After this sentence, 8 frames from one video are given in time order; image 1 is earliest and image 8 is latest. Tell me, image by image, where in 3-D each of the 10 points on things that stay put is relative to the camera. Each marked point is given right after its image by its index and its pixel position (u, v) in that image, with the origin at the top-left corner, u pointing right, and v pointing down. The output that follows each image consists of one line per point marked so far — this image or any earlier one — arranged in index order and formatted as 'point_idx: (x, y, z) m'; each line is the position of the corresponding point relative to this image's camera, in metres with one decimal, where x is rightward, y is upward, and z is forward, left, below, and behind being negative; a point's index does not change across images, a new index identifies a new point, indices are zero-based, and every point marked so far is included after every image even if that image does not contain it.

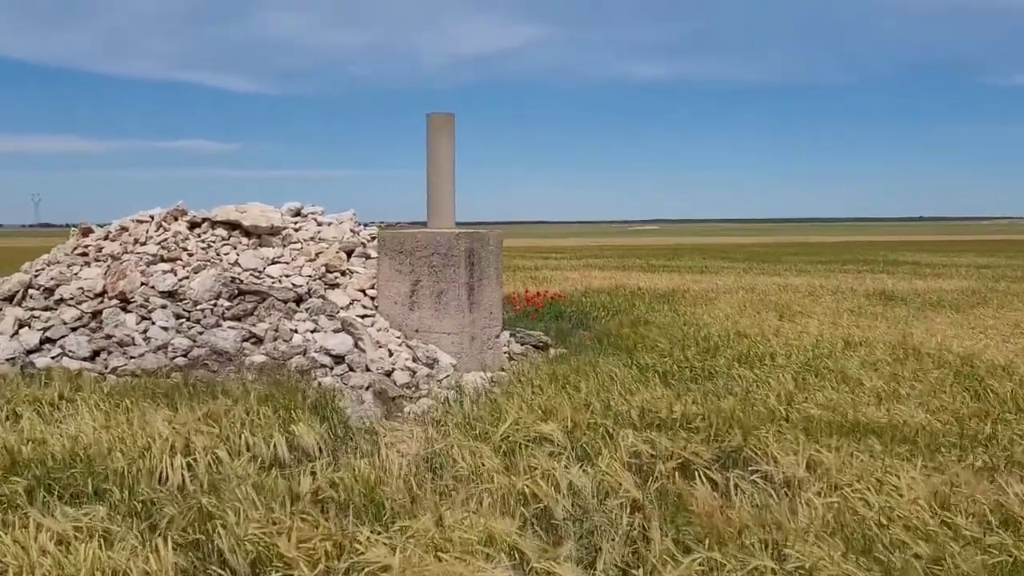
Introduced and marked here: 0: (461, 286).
0: (-0.5, 0.0, +8.7) m
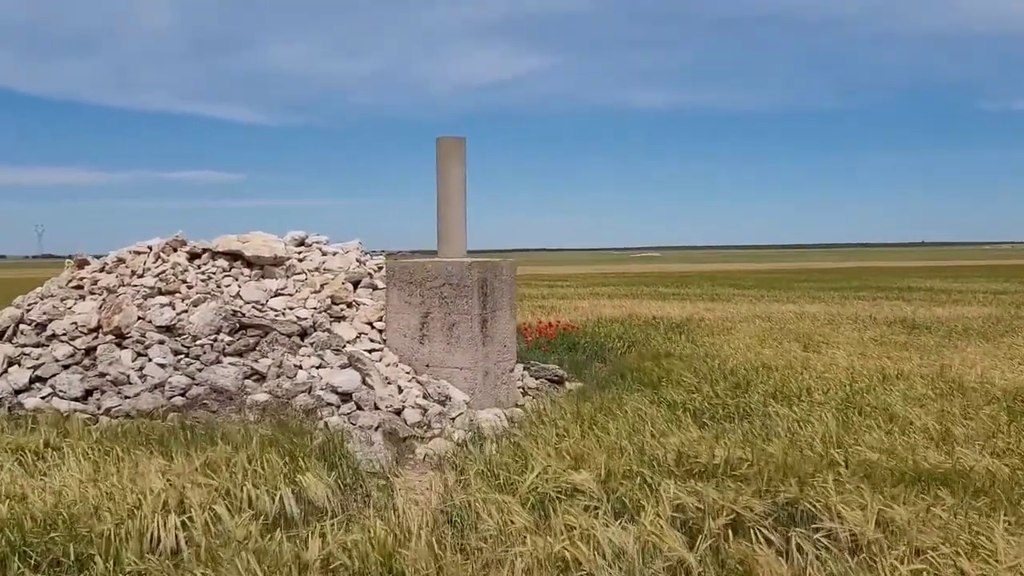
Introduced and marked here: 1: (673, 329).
0: (-0.4, -0.3, +8.3) m
1: (+2.5, -0.6, +13.1) m
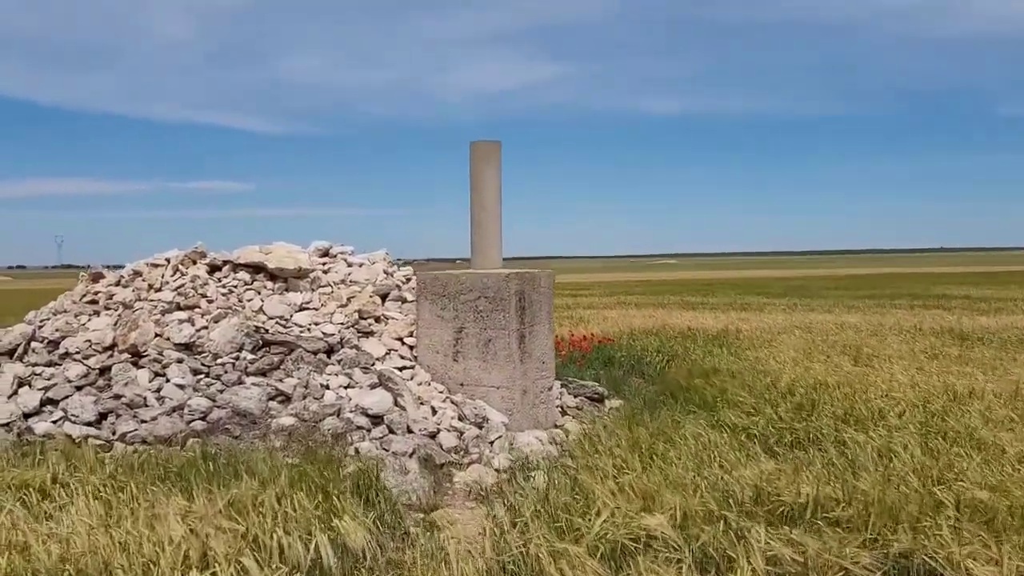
0: (0.0, -0.4, +7.8) m
1: (+2.9, -0.8, +12.5) m
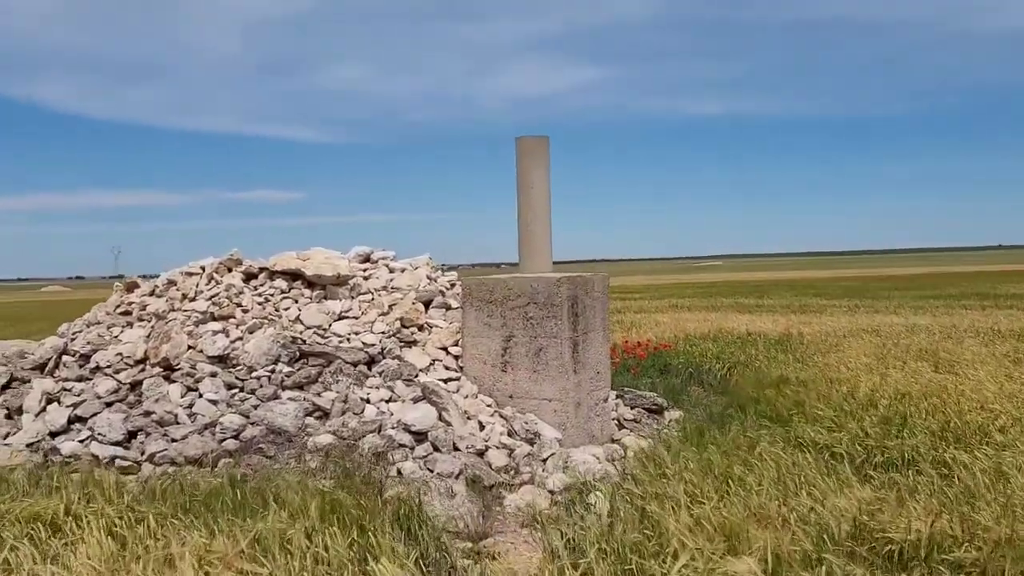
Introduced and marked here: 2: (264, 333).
0: (+0.4, -0.5, +7.2) m
1: (+3.6, -0.8, +11.8) m
2: (-2.1, -0.4, +7.3) m
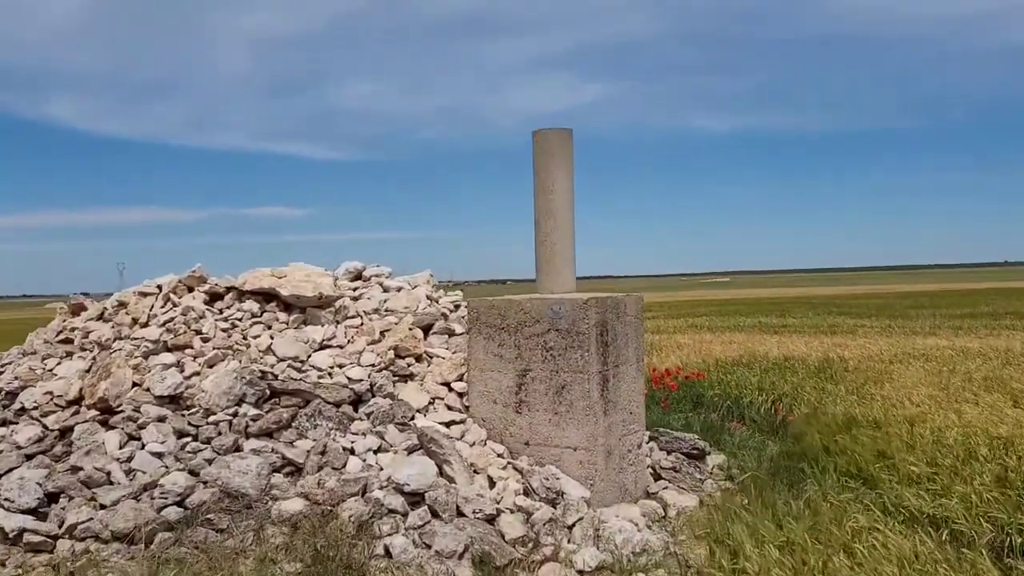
0: (+0.6, -0.6, +5.9) m
1: (+3.8, -1.1, +10.5) m
2: (-2.0, -0.6, +6.0) m
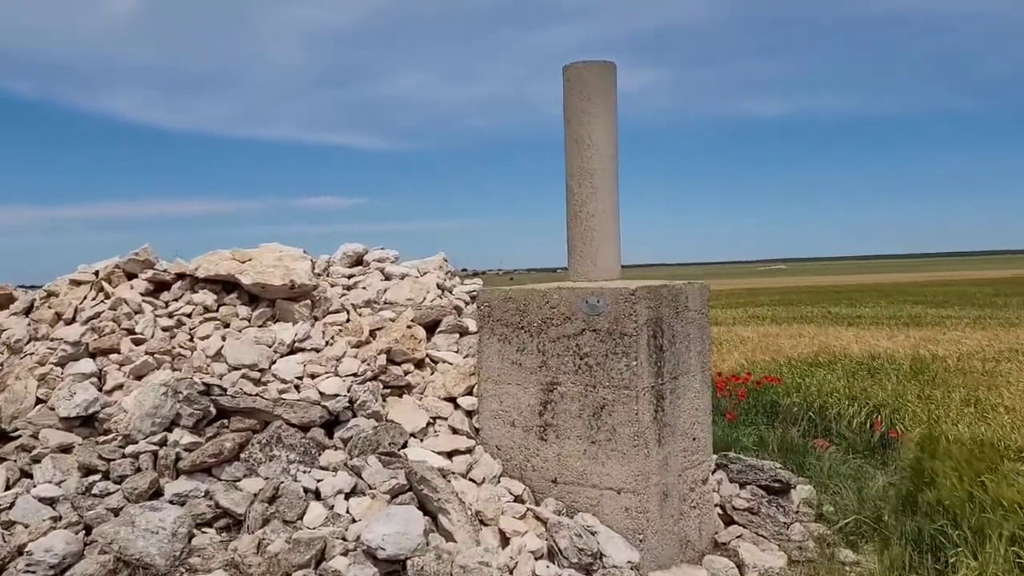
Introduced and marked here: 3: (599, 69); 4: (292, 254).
0: (+0.7, -0.6, +4.3) m
1: (+4.2, -0.9, +8.7) m
2: (-1.9, -0.5, +4.6) m
3: (+0.5, +1.2, +4.8) m
4: (-1.5, +0.2, +5.6) m
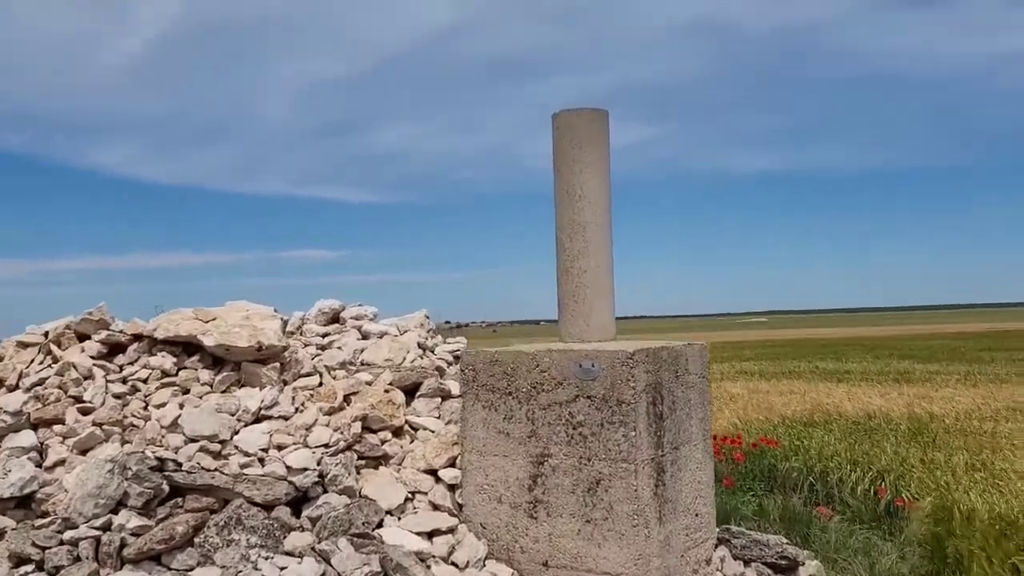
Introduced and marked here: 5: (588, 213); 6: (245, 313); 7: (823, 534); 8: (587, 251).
0: (+0.6, -0.8, +3.9) m
1: (+4.0, -1.5, +8.3) m
2: (-2.0, -0.8, +4.1) m
3: (+0.4, +0.9, +4.5) m
4: (-1.6, -0.1, +5.3) m
5: (+0.4, +0.4, +4.5) m
6: (-1.6, -0.2, +5.2) m
7: (+2.1, -1.7, +5.8) m
8: (+0.4, +0.2, +4.5) m
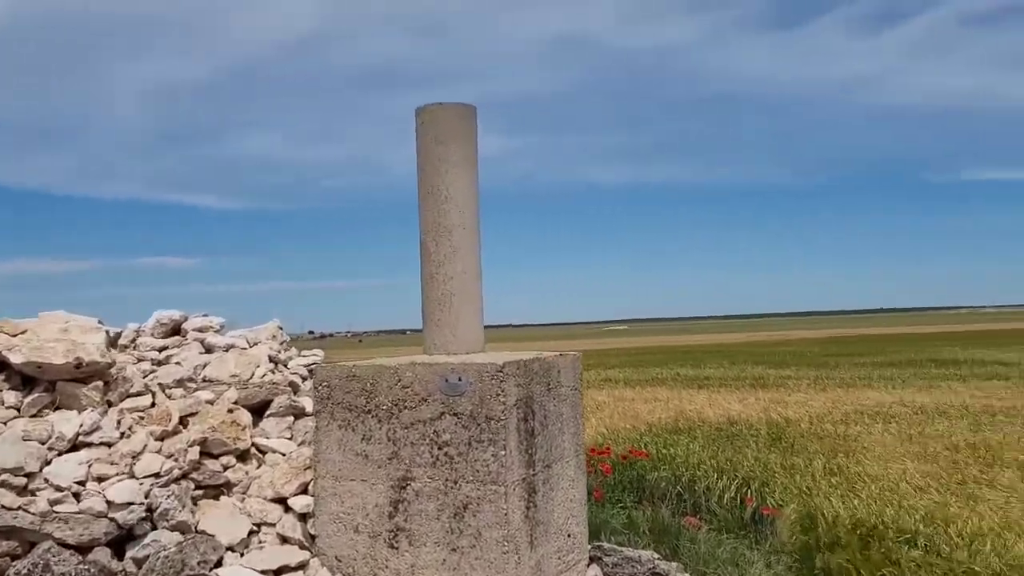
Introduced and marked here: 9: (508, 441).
0: (0.0, -0.9, +3.6) m
1: (+2.7, -1.6, +8.5) m
2: (-2.6, -0.8, +3.4) m
3: (-0.3, +0.9, +4.2) m
4: (-2.3, -0.2, +4.6) m
5: (-0.3, +0.4, +4.1) m
6: (-2.4, -0.2, +4.6) m
7: (+1.2, -1.7, +5.7) m
8: (-0.3, +0.2, +4.1) m
9: (0.0, -0.7, +3.6) m
